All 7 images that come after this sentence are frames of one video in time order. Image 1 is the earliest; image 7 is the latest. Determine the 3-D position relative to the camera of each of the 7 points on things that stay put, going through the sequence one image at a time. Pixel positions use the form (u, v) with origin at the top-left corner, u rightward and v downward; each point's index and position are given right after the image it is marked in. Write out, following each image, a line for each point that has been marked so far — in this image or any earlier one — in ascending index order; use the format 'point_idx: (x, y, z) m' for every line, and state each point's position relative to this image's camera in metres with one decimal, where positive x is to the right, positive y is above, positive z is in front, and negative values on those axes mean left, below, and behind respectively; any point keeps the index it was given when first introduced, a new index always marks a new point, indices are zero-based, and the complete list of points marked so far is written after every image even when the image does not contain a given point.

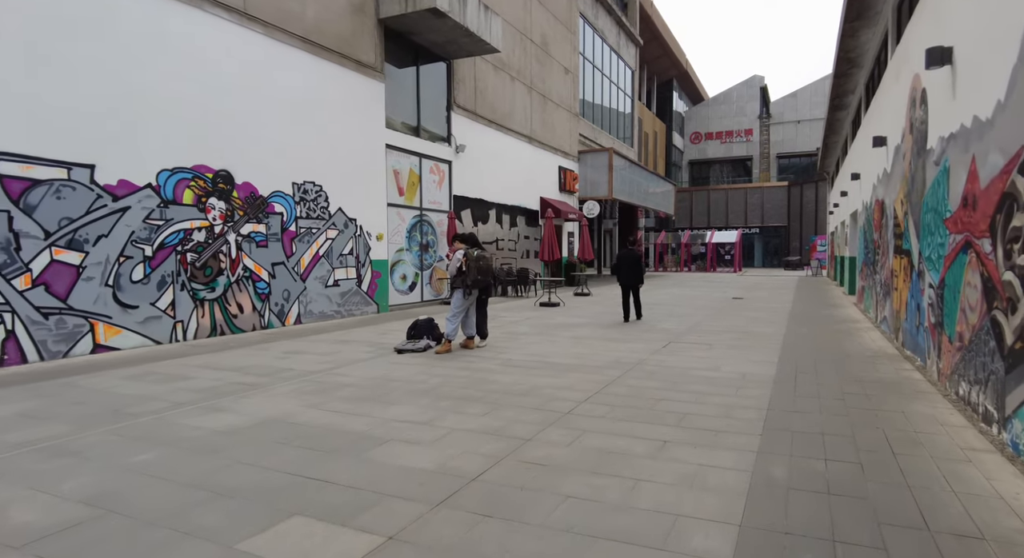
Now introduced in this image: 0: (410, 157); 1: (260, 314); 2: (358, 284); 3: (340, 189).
0: (-2.5, +3.0, +15.9) m
1: (-4.5, -0.6, +11.7) m
2: (-3.3, -0.1, +14.0) m
3: (-3.6, +1.8, +13.6) m
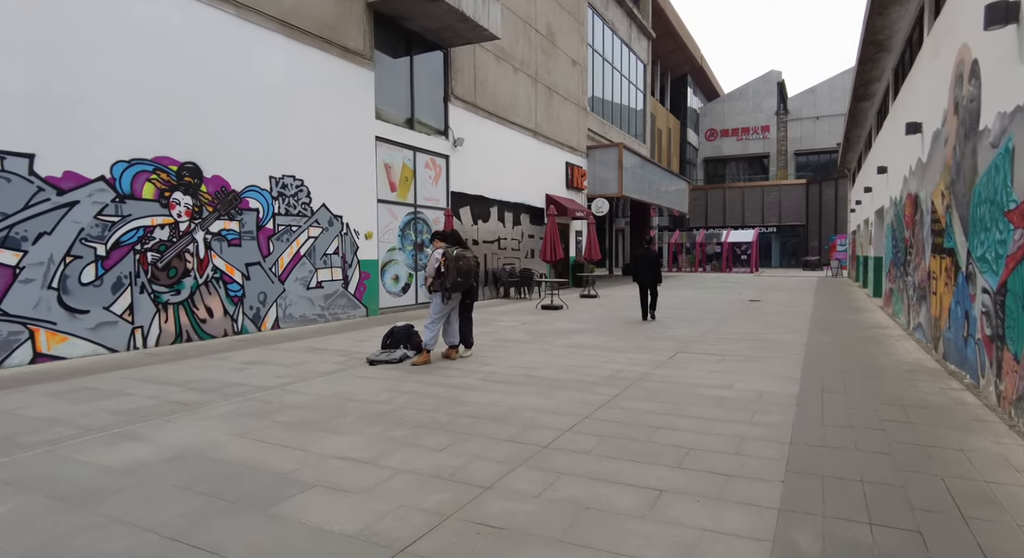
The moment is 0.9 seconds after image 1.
0: (-2.5, +3.0, +14.9) m
1: (-4.6, -0.6, +10.8) m
2: (-3.4, -0.1, +13.1) m
3: (-3.6, +1.8, +12.7) m
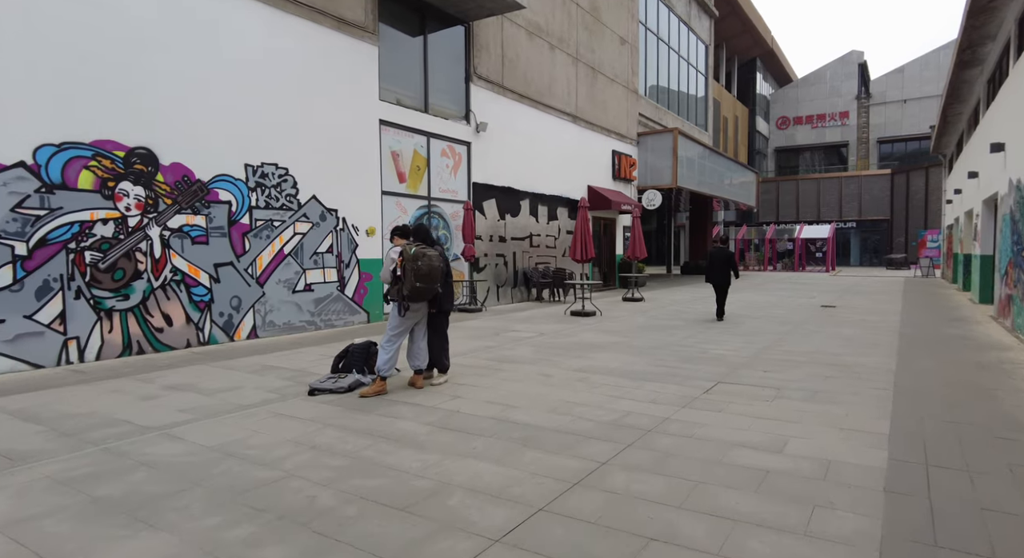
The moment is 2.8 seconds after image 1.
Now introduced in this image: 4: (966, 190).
0: (-2.0, +2.9, +13.2) m
1: (-4.5, -0.7, +9.3) m
2: (-3.1, -0.2, +11.5) m
3: (-3.3, +1.8, +11.1) m
4: (+13.2, +2.6, +18.7) m
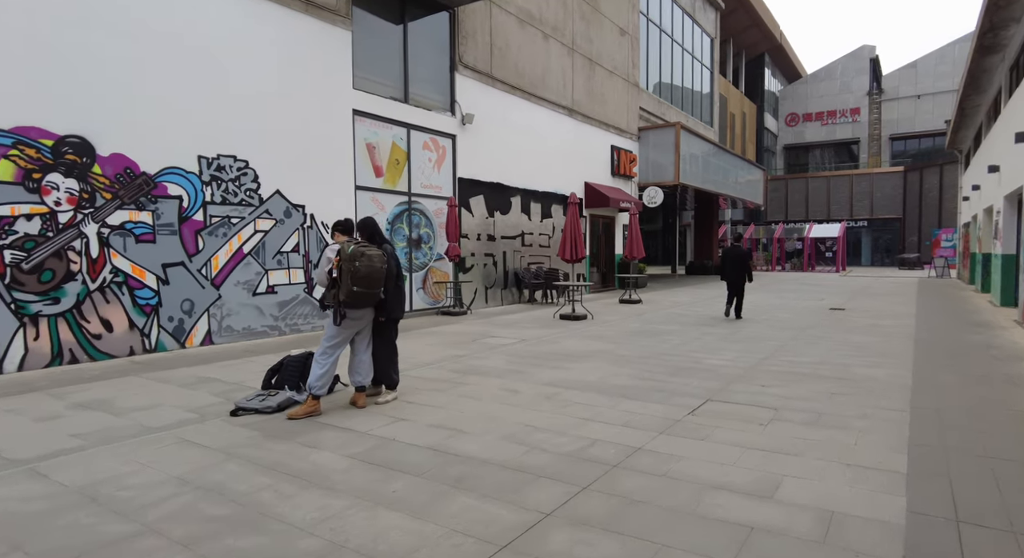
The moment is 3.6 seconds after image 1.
0: (-2.3, +2.9, +12.4) m
1: (-4.9, -0.7, +8.5) m
2: (-3.4, -0.2, +10.7) m
3: (-3.7, +1.8, +10.3) m
4: (+13.0, +2.5, +17.7) m
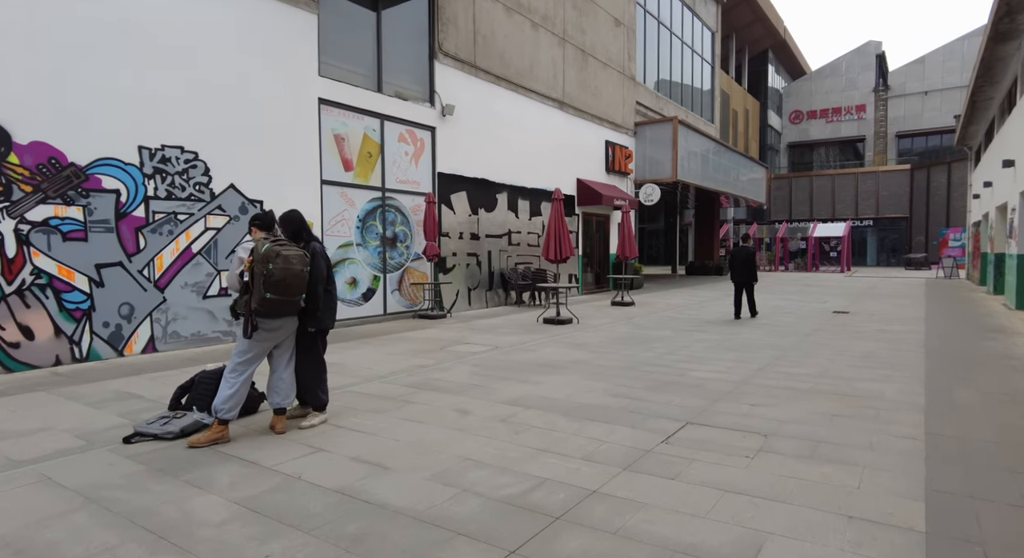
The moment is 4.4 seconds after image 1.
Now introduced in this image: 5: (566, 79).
0: (-2.7, +2.9, +11.6) m
1: (-5.3, -0.7, +7.7) m
2: (-3.7, -0.2, +9.9) m
3: (-4.0, +1.7, +9.5) m
4: (+12.6, +2.5, +16.8) m
5: (+1.5, +5.6, +18.0) m
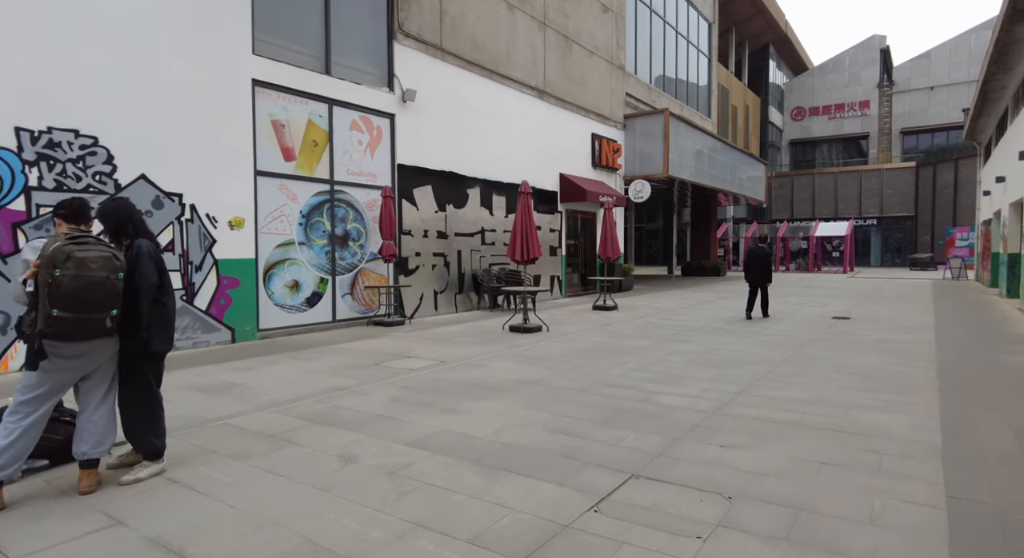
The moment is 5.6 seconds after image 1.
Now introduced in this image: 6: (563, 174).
0: (-3.3, +2.8, +10.4) m
1: (-5.9, -0.8, +6.6) m
2: (-4.4, -0.3, +8.7) m
3: (-4.7, +1.7, +8.3) m
4: (+12.0, +2.4, +15.6) m
5: (+0.9, +5.5, +16.8) m
6: (+1.4, +2.9, +17.8) m
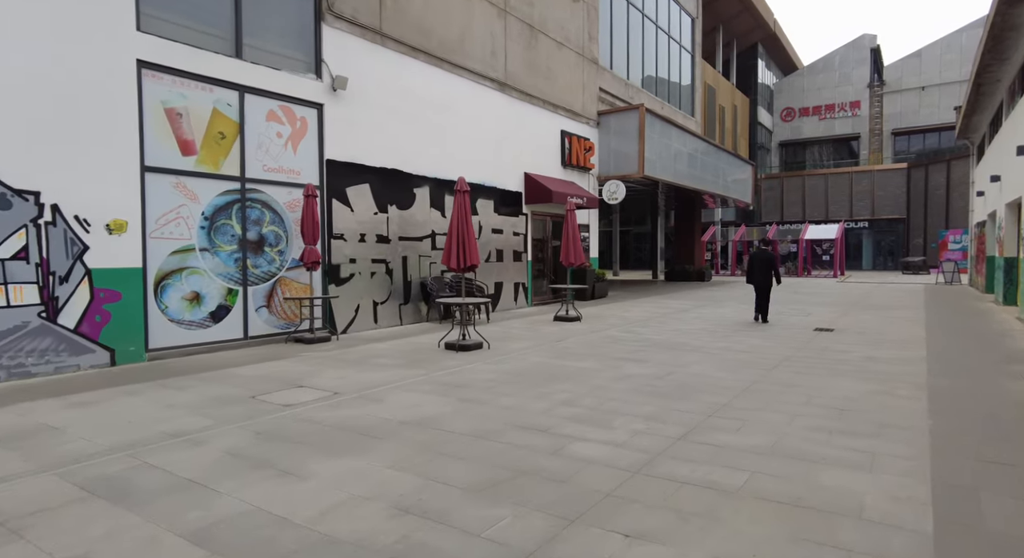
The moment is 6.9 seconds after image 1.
0: (-4.2, +2.7, +9.1) m
1: (-6.8, -0.9, +5.2) m
2: (-5.3, -0.4, +7.4) m
3: (-5.6, +1.5, +7.0) m
4: (+11.1, +2.3, +14.4) m
5: (-0.1, +5.4, +15.6) m
6: (+0.4, +2.7, +16.5) m
